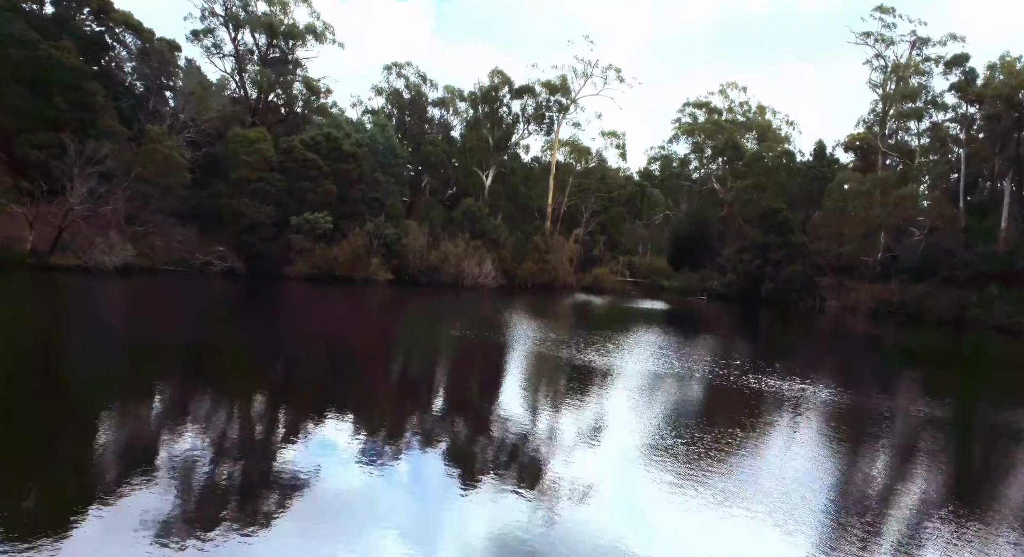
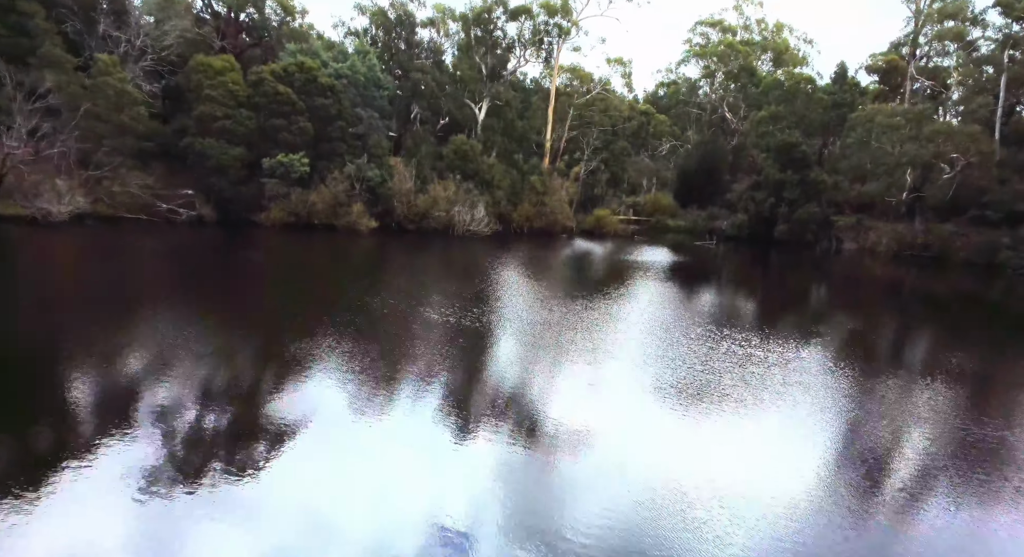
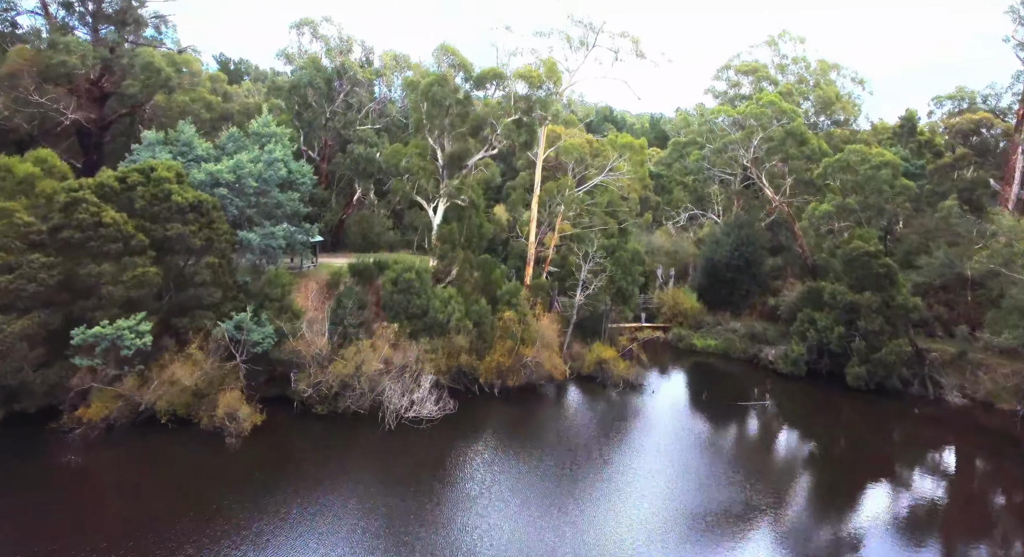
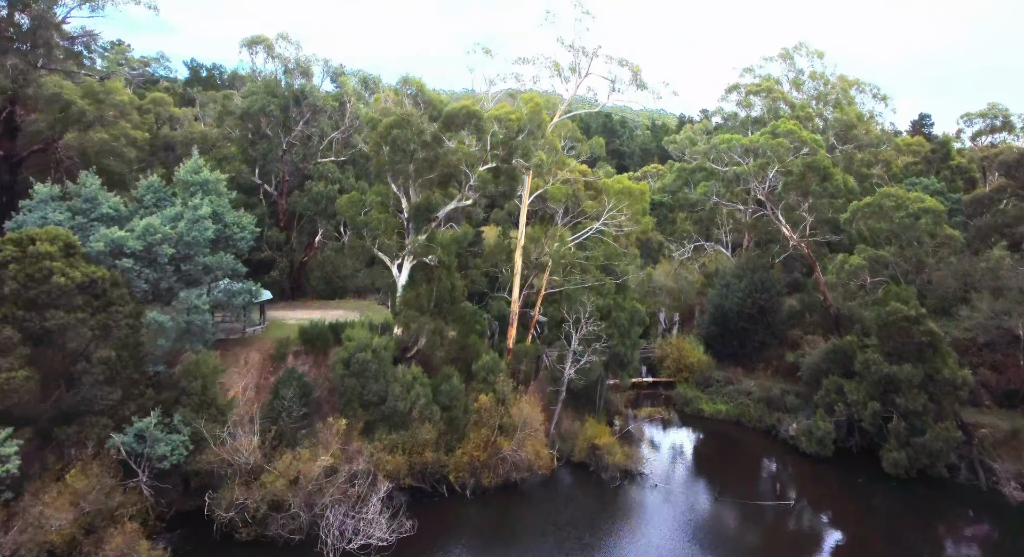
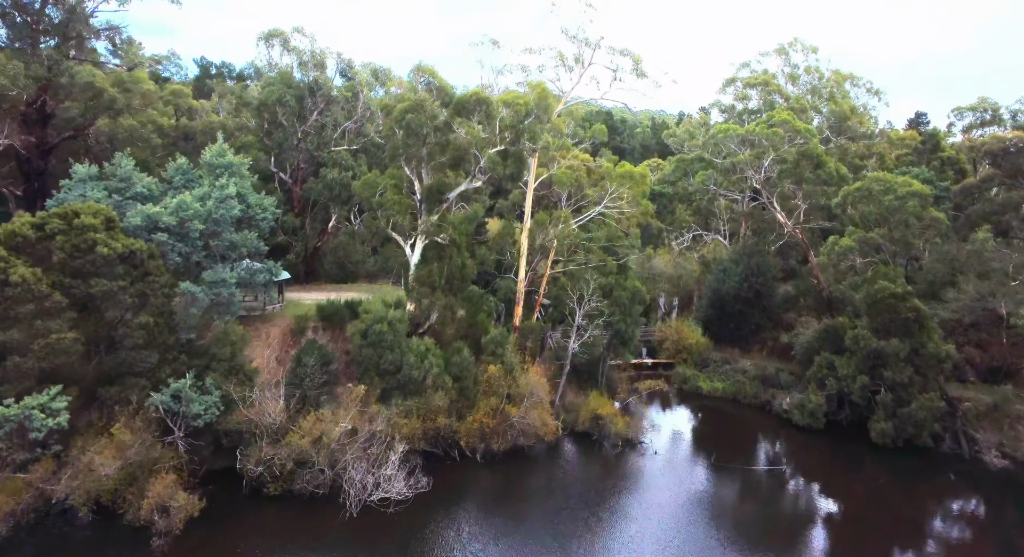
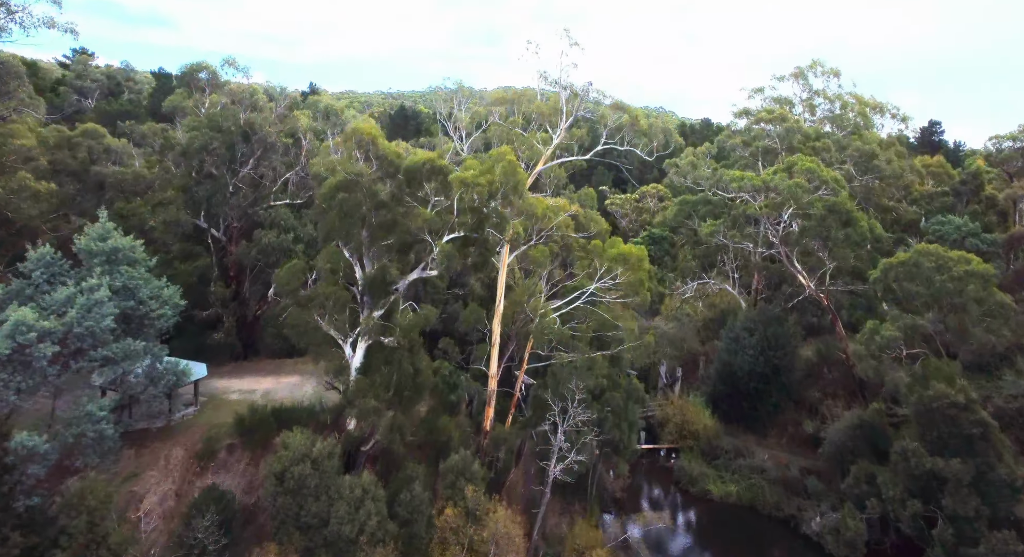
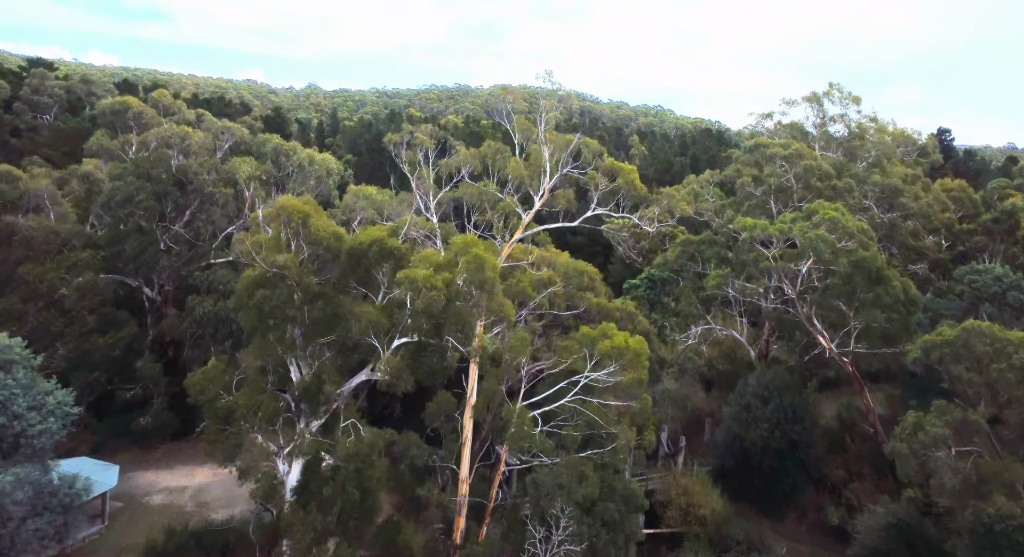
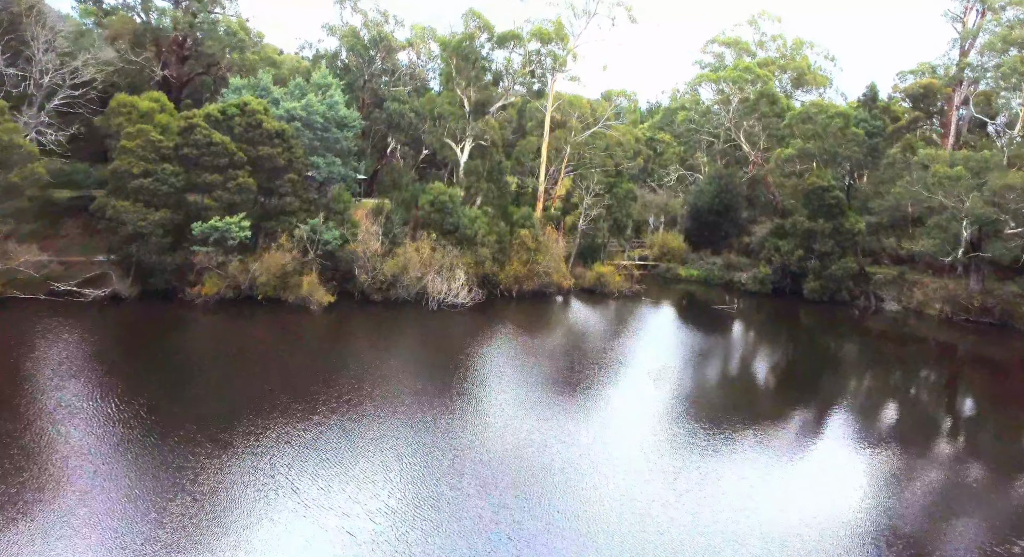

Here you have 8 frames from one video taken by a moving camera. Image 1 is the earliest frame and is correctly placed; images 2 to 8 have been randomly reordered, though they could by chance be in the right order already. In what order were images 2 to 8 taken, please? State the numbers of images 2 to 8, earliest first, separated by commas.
2, 8, 3, 5, 4, 6, 7
